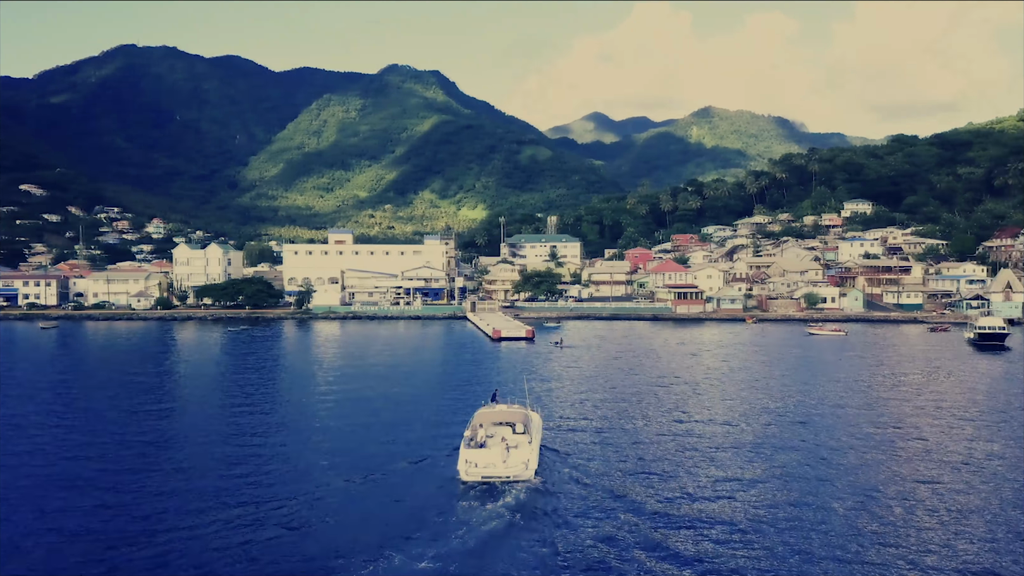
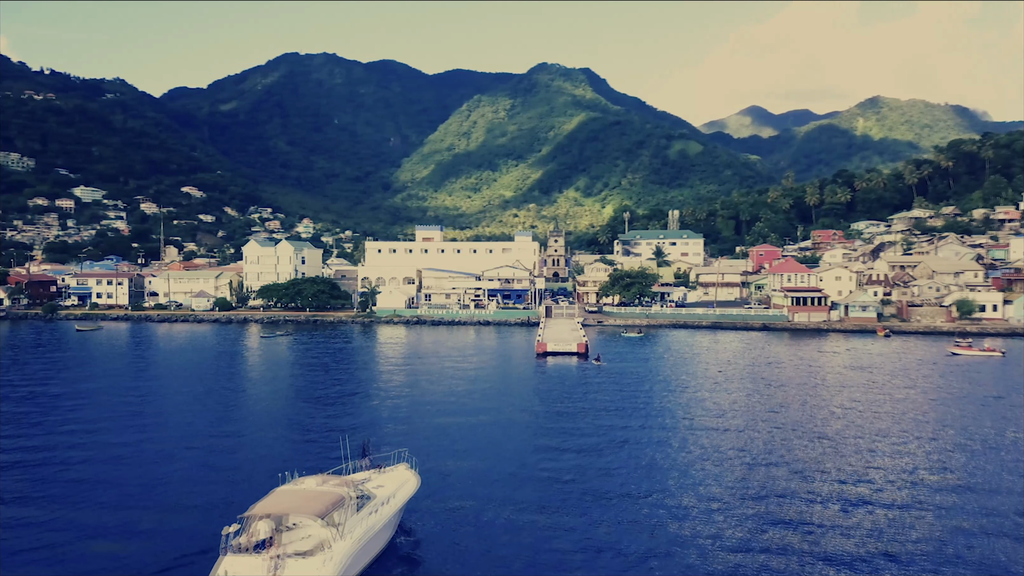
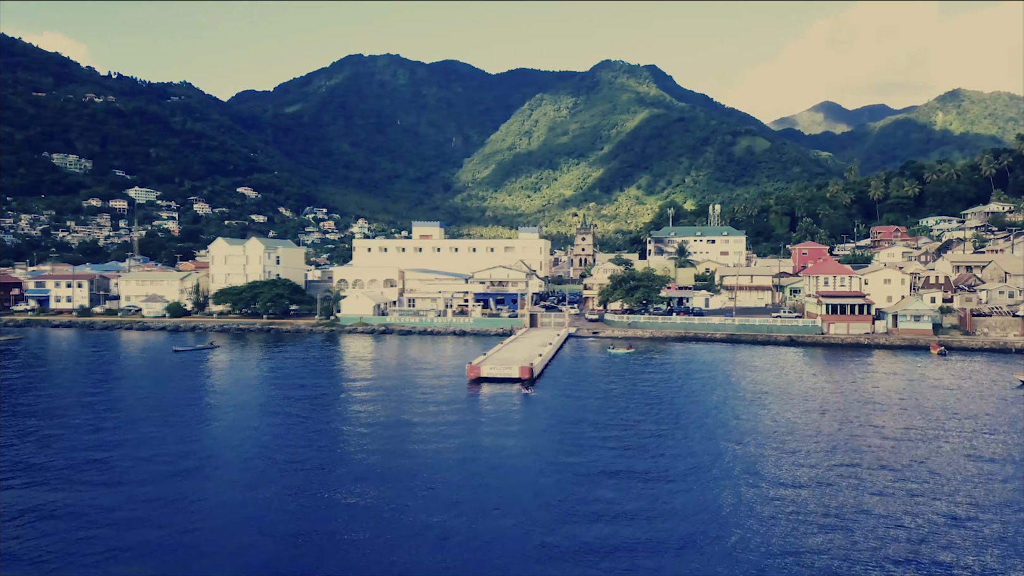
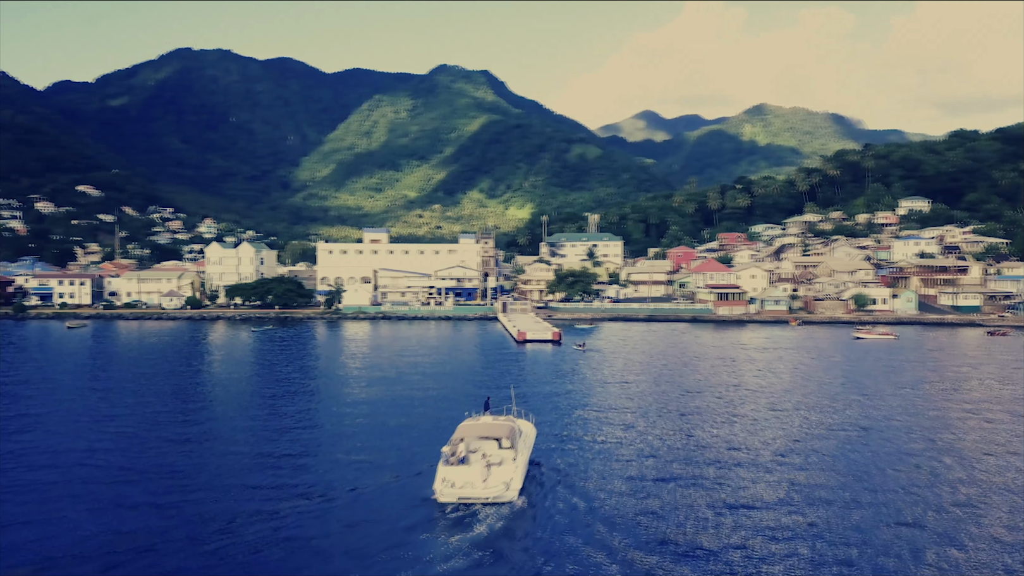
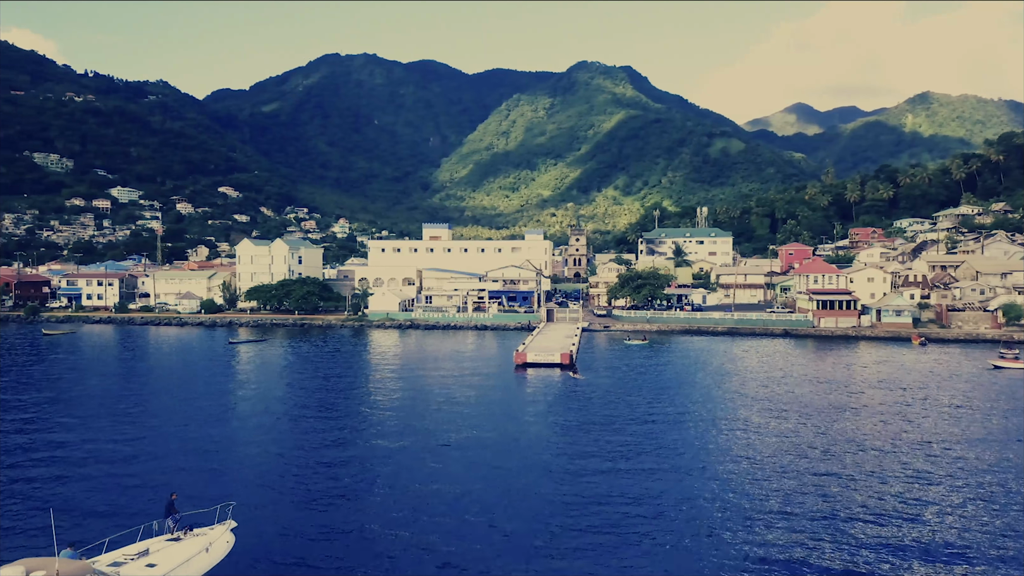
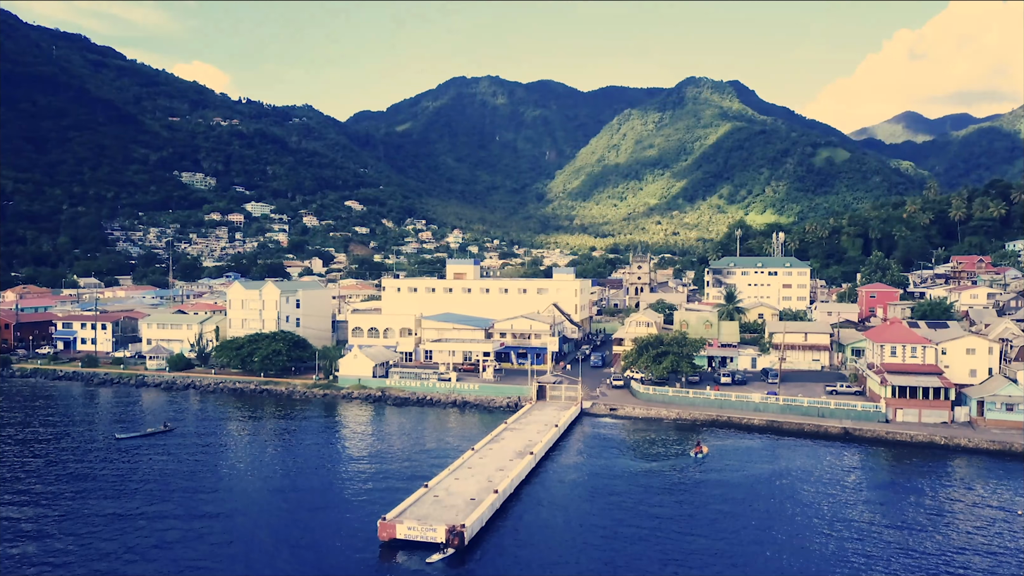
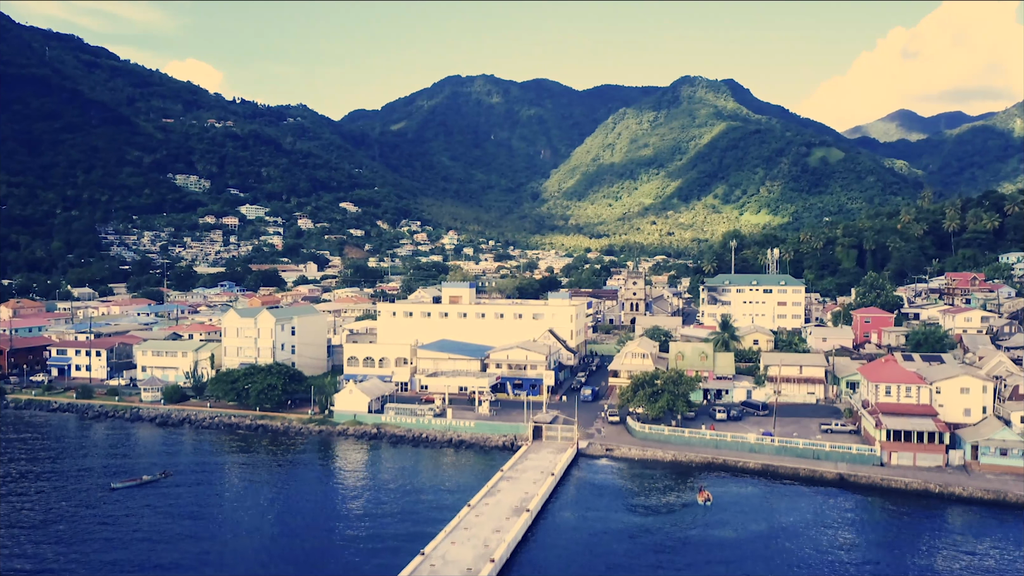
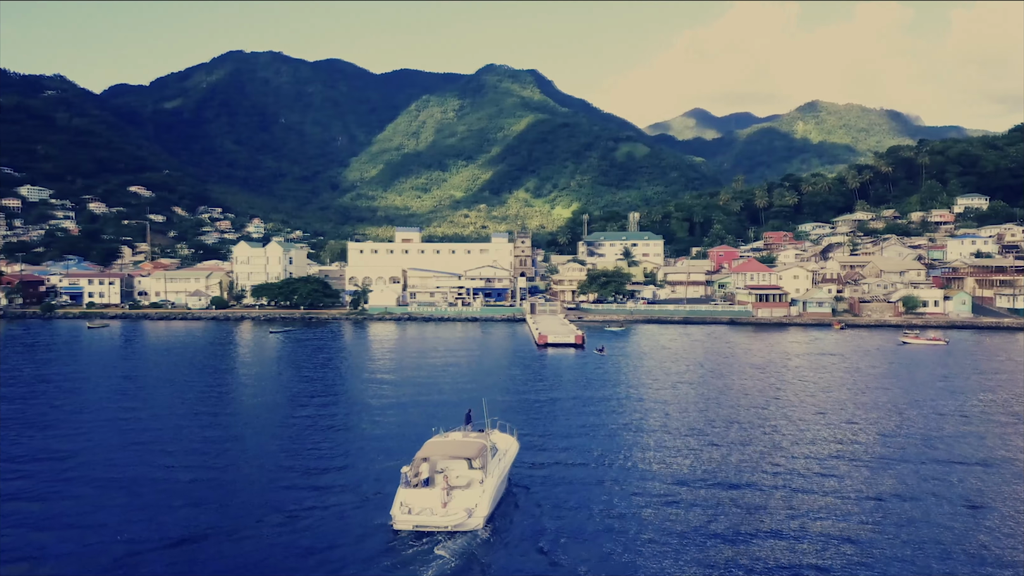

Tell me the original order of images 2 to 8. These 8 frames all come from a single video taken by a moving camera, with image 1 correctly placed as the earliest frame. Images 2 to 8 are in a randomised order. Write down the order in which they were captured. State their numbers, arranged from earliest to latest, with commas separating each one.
4, 8, 2, 5, 3, 6, 7
